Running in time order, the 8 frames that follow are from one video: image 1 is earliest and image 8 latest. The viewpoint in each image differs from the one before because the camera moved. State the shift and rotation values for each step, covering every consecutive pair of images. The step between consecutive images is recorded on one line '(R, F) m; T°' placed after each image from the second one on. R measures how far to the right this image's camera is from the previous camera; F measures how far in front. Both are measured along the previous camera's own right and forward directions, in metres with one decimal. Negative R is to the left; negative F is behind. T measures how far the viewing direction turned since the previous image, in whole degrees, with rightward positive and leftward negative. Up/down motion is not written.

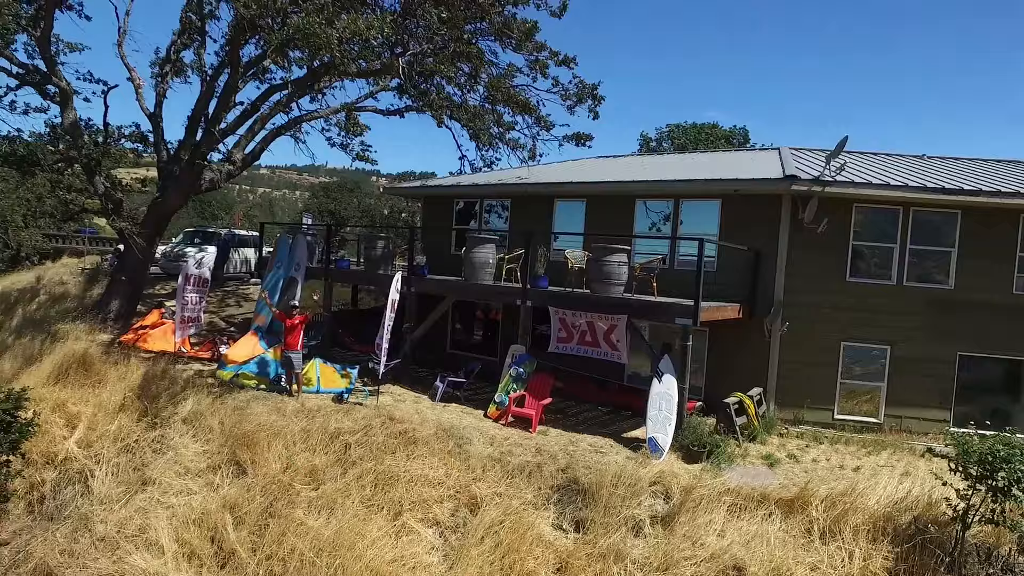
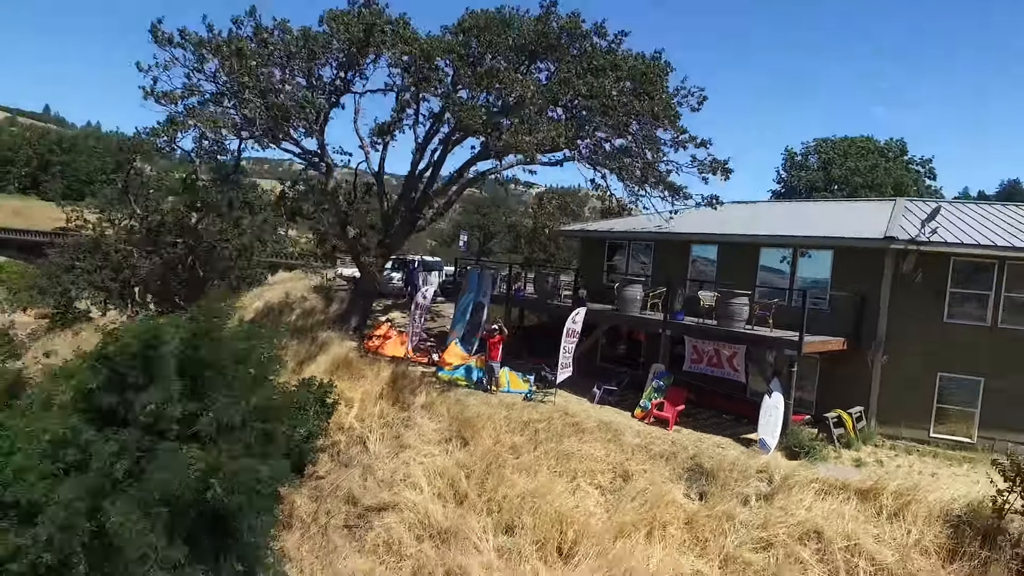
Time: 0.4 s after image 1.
(-0.1, -1.8) m; -12°
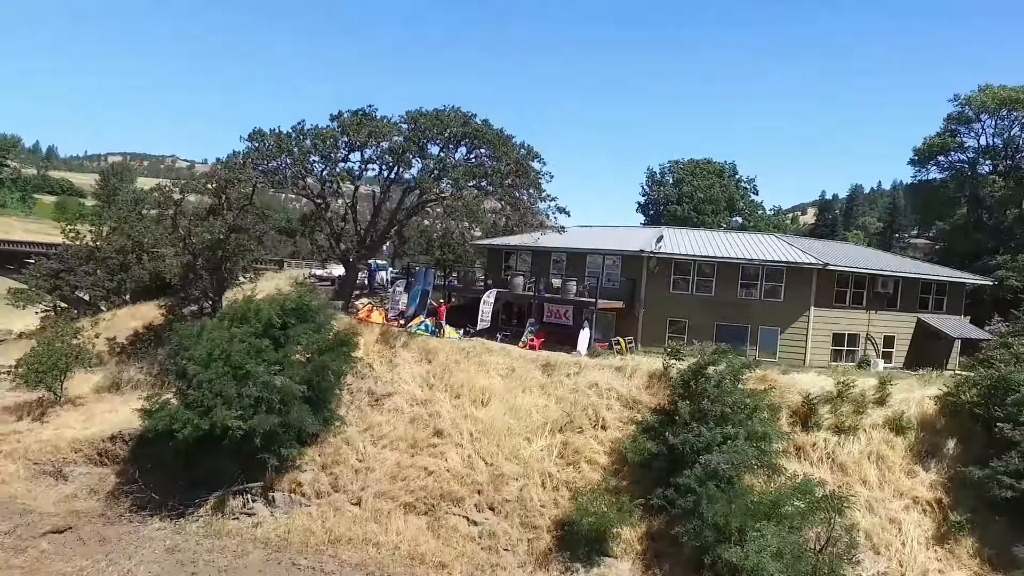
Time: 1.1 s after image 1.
(-0.7, -5.5) m; +9°
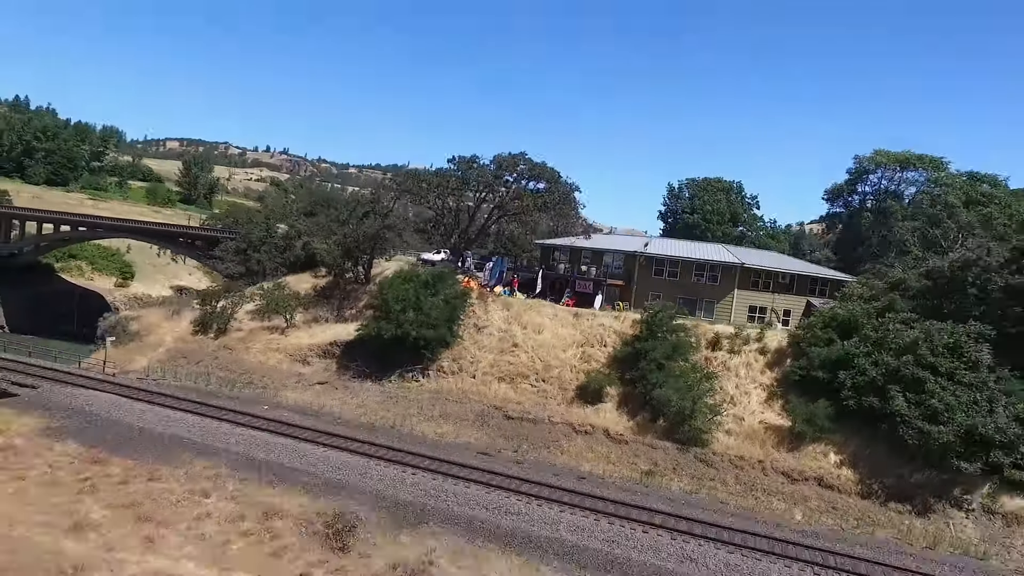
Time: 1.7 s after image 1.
(-0.3, -8.4) m; -3°
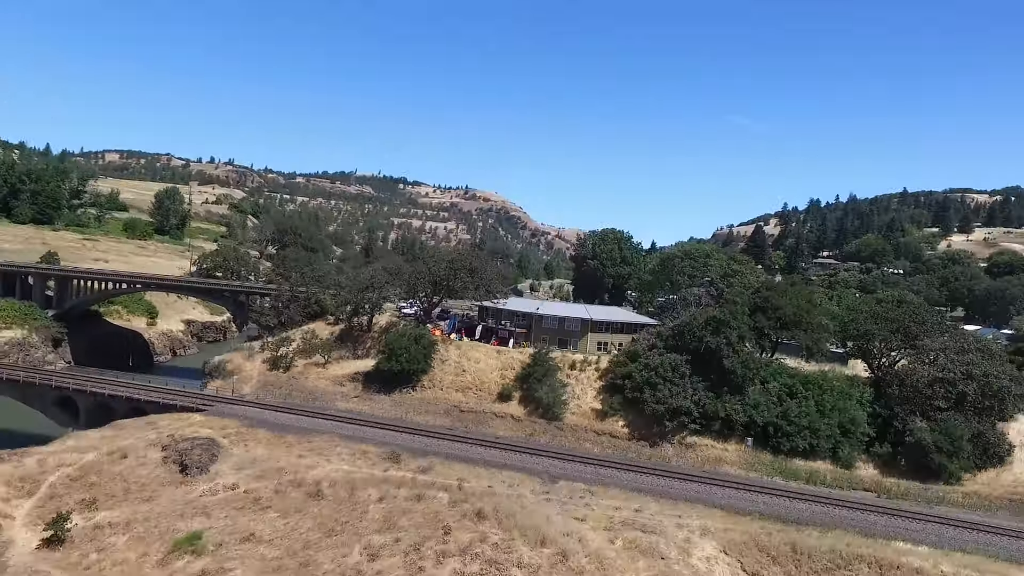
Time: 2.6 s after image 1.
(+0.2, -14.5) m; +4°
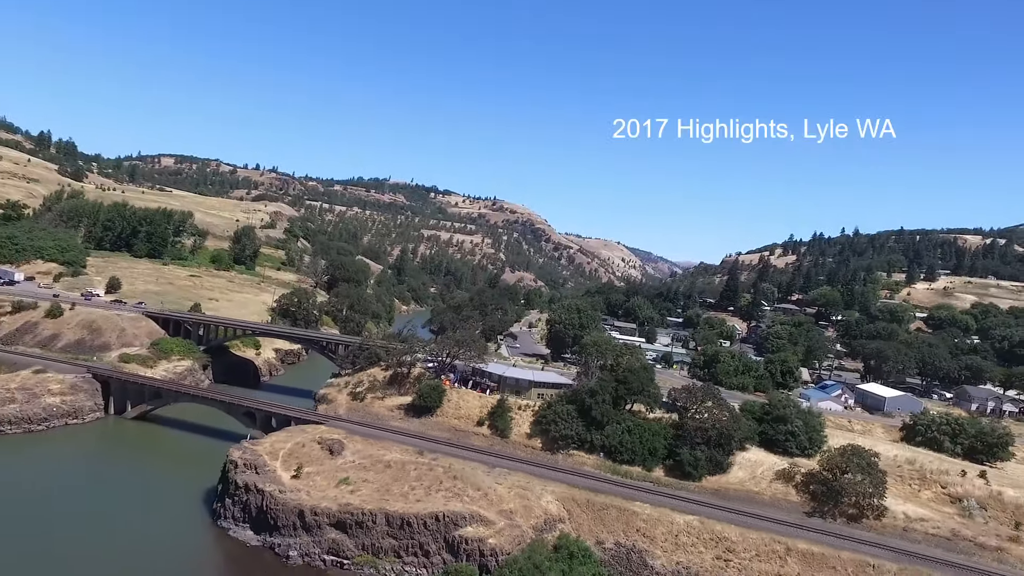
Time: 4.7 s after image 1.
(+4.4, -26.2) m; -2°
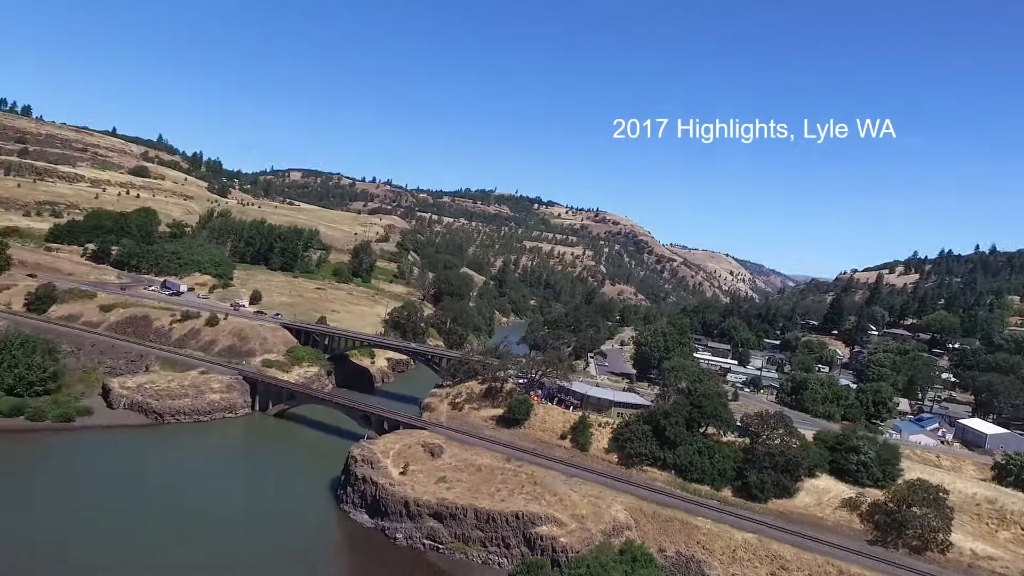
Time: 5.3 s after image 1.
(+2.0, -6.4) m; -9°
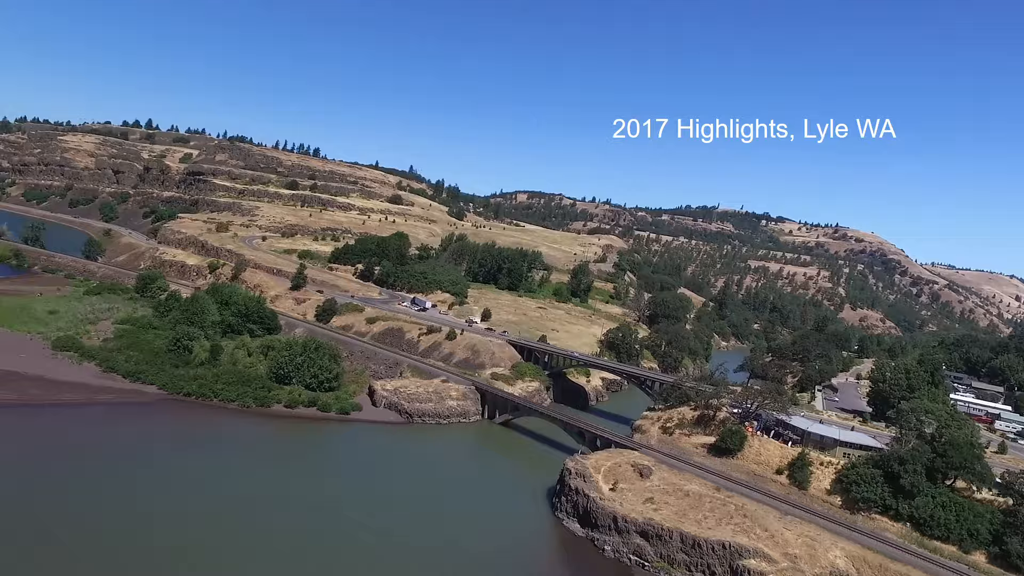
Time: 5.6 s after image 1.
(+0.9, -3.5) m; -20°
